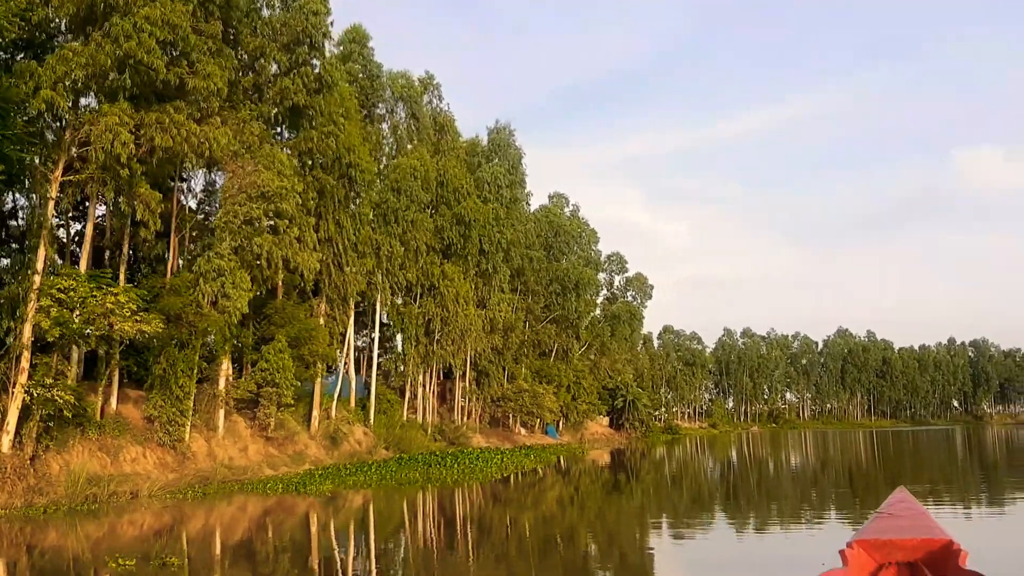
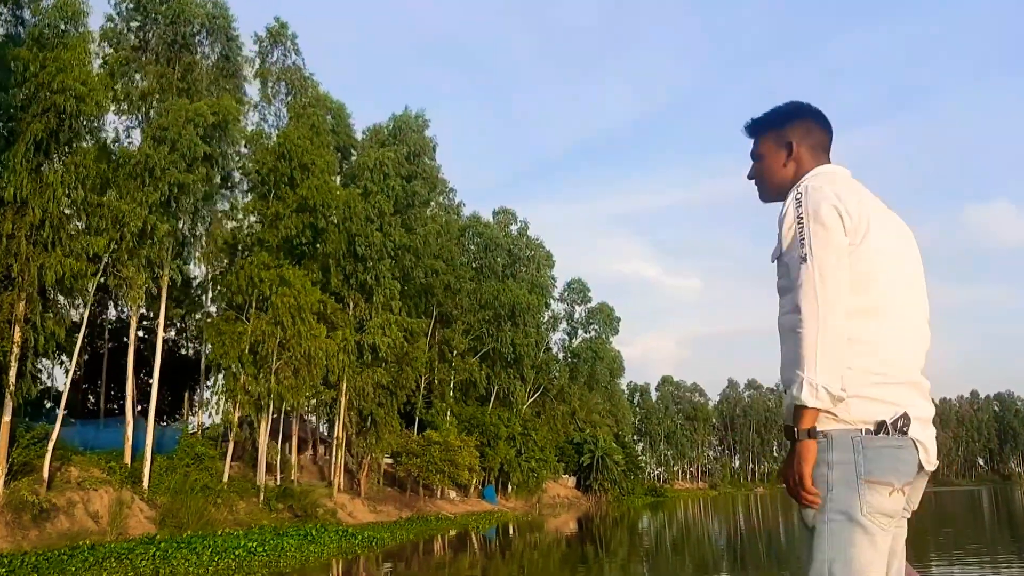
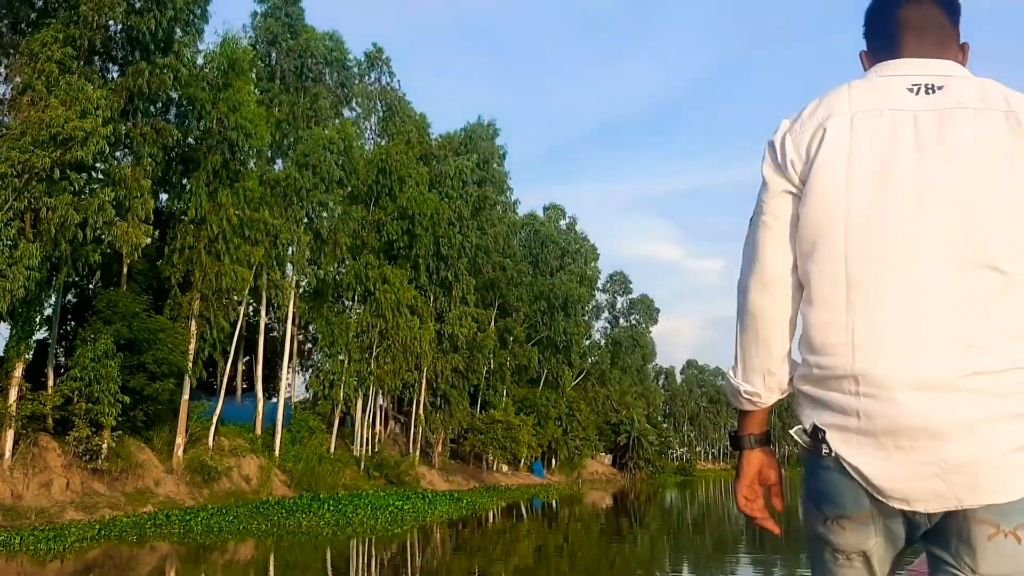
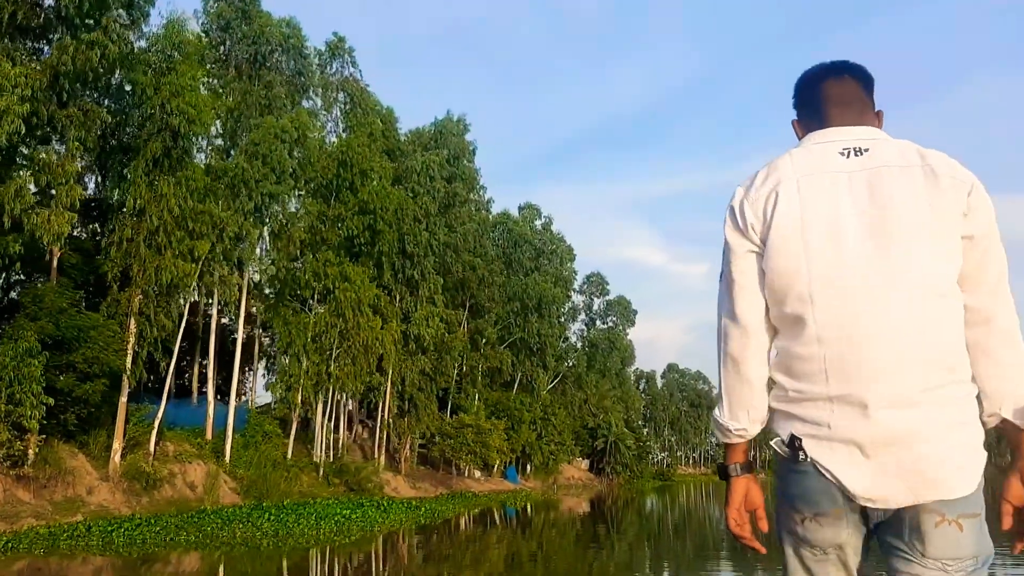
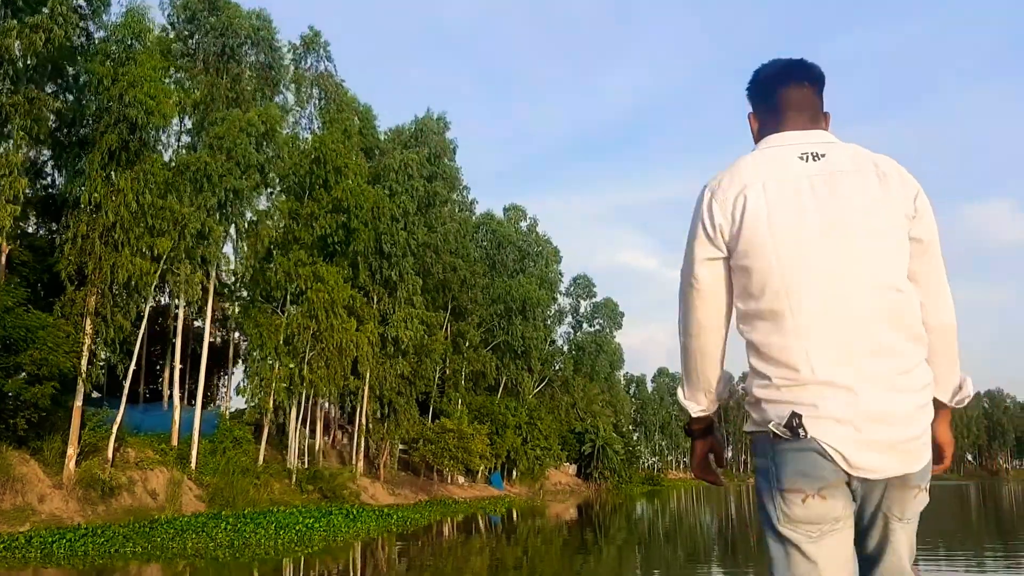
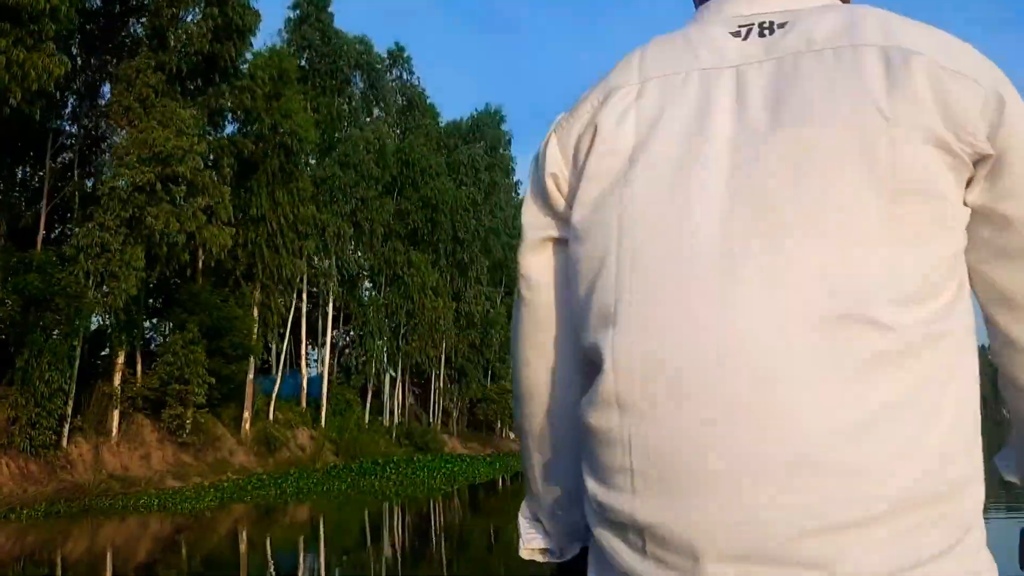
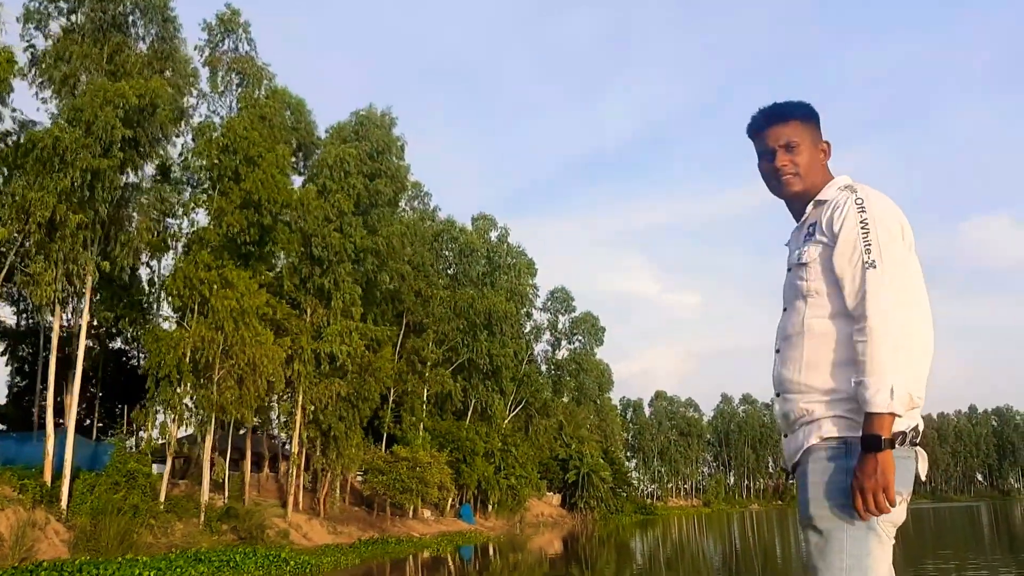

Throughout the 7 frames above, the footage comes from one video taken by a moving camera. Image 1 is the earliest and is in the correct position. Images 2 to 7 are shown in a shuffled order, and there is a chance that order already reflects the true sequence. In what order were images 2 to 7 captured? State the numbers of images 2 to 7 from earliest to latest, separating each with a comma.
6, 3, 4, 5, 2, 7
